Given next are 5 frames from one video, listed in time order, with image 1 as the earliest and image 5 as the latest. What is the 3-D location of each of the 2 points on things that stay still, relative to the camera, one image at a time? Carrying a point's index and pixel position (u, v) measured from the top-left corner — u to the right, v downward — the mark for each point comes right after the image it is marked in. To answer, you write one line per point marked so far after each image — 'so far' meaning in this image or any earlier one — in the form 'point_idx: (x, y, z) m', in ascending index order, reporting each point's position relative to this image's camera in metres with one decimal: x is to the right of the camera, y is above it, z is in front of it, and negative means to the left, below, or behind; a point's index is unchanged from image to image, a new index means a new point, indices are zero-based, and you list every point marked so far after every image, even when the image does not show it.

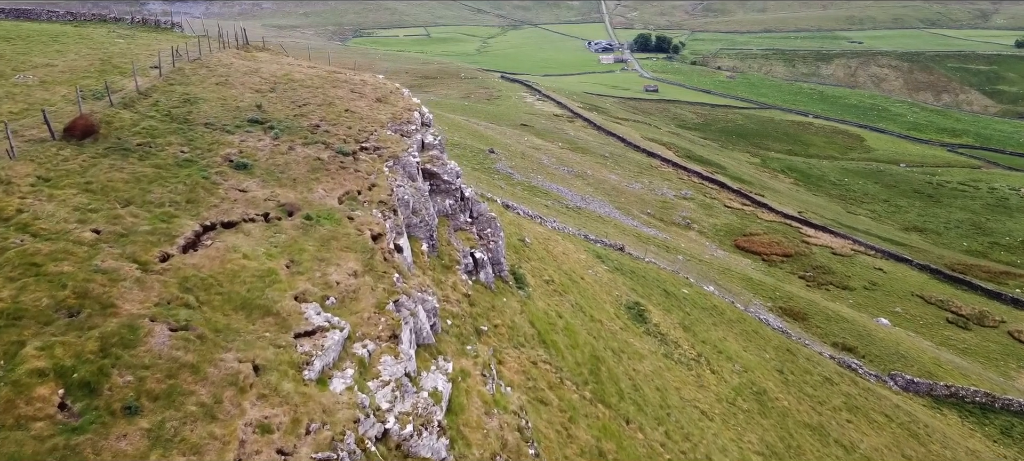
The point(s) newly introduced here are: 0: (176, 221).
0: (-7.7, +0.2, +18.7) m
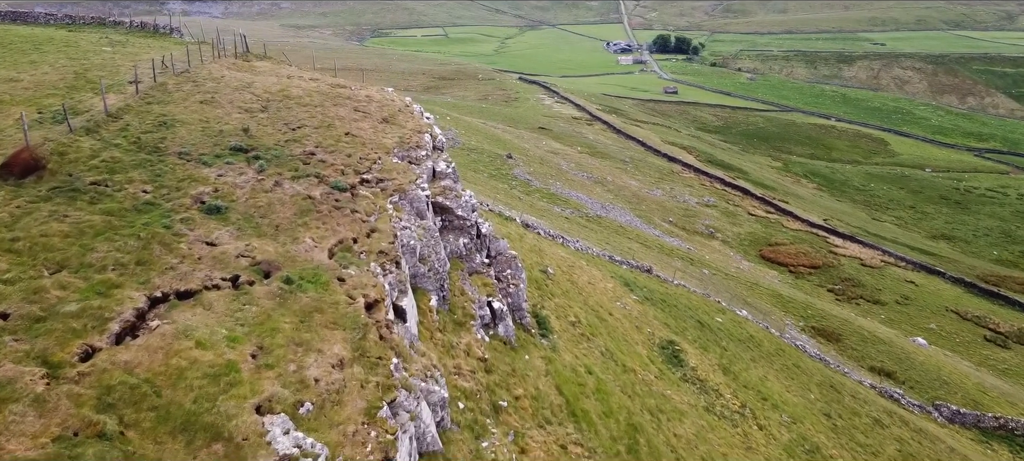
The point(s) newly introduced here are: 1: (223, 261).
0: (-7.1, -1.1, +14.8) m
1: (-6.1, -0.6, +17.2) m
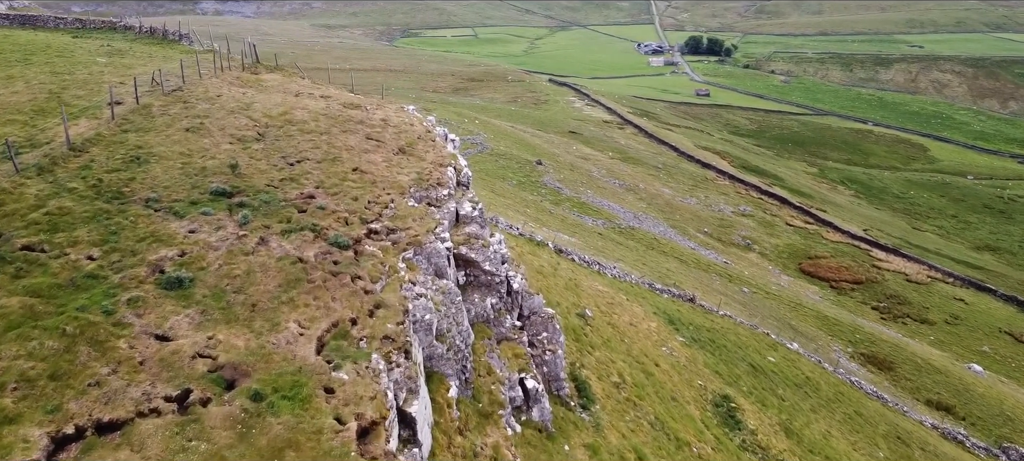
0: (-6.5, -2.6, +10.7) m
1: (-5.4, -2.1, +13.0) m
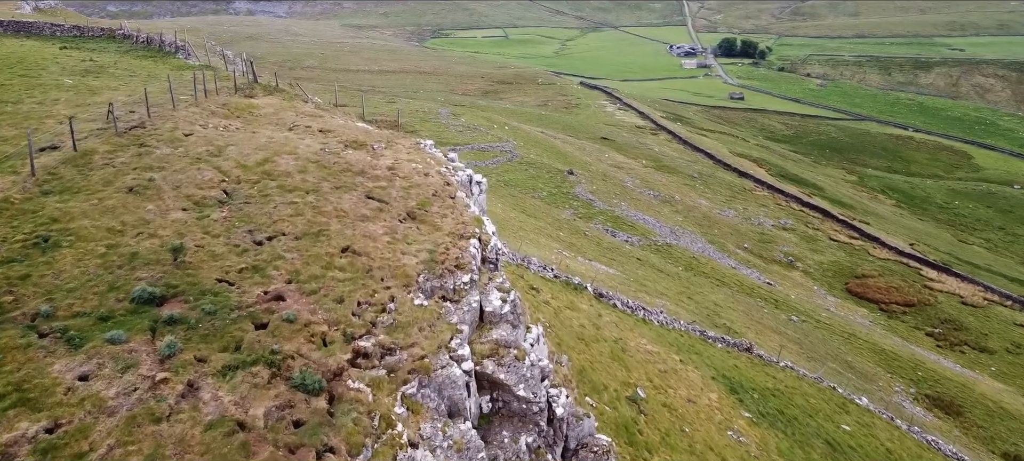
0: (-6.1, -4.7, +4.8) m
1: (-4.8, -4.2, +7.1) m
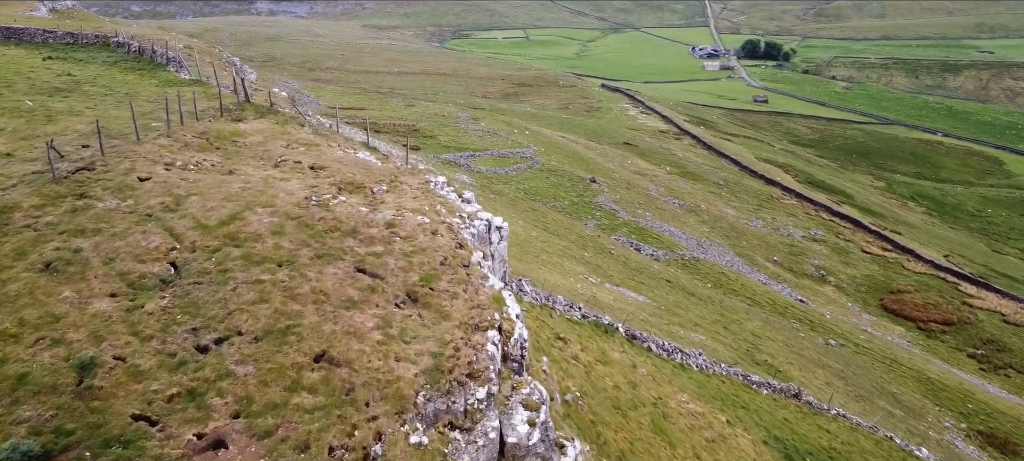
0: (-5.9, -6.3, +0.5) m
1: (-4.6, -5.8, +2.7) m
